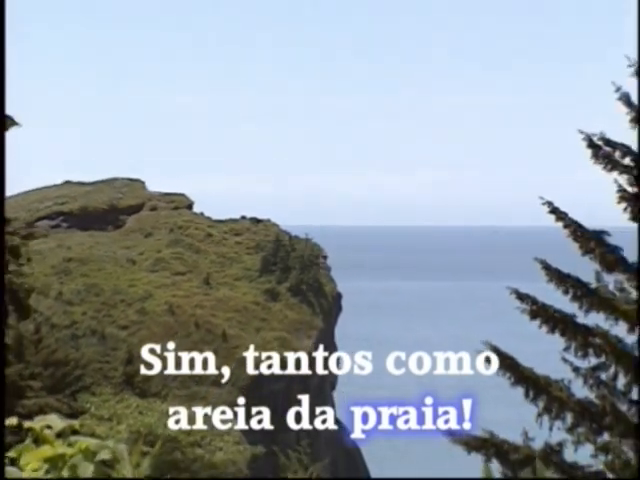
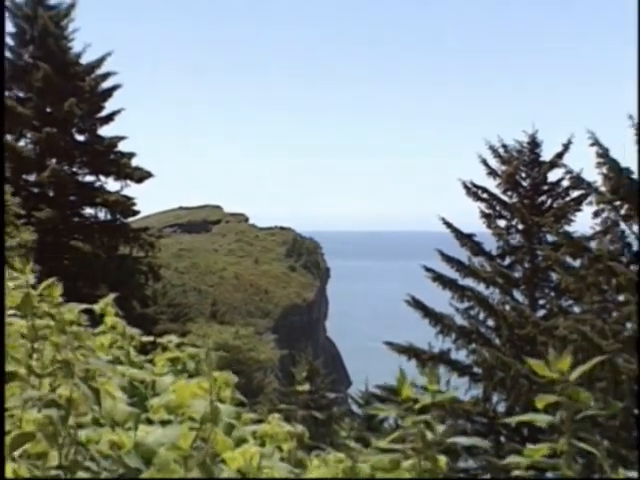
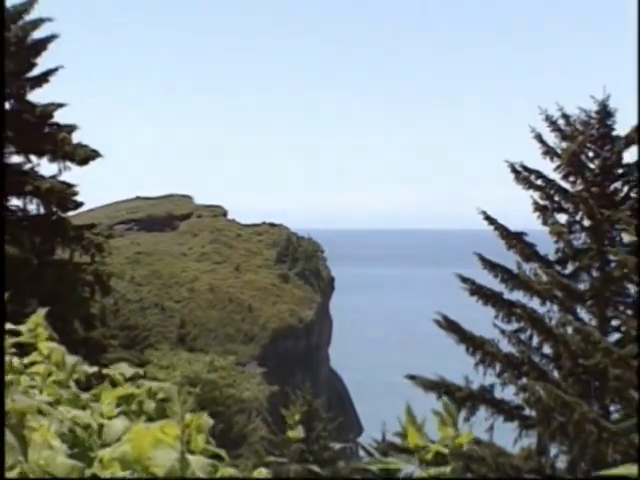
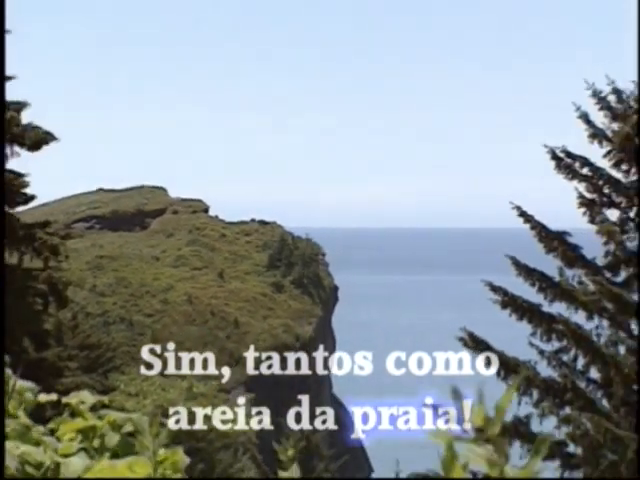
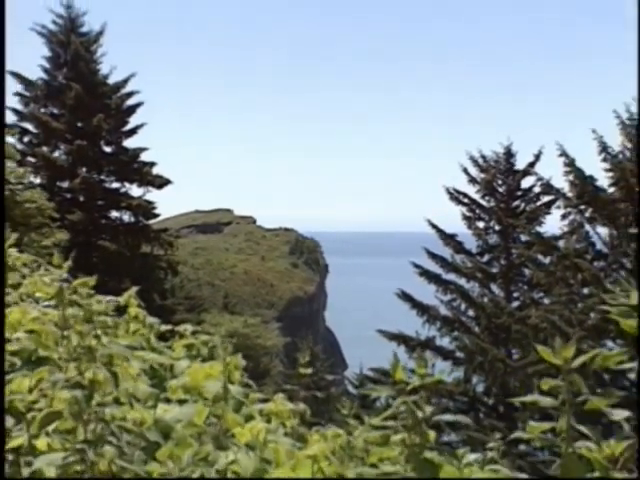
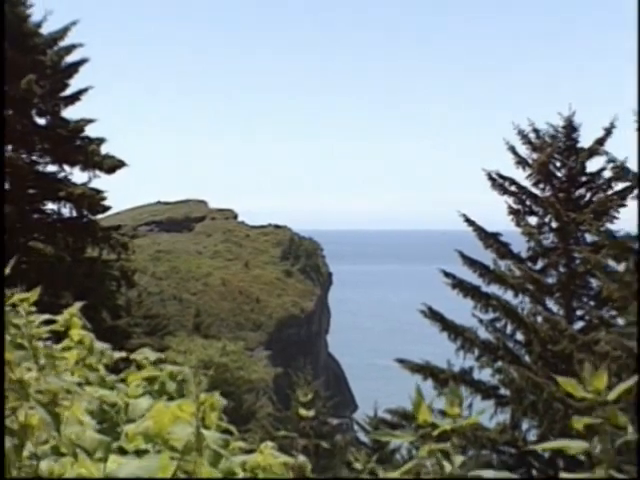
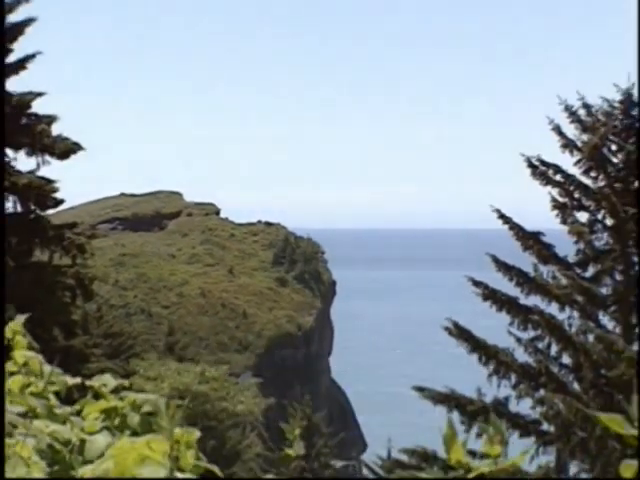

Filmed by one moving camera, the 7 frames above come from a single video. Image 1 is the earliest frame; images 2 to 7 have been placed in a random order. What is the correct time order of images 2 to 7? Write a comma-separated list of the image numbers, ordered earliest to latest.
4, 7, 3, 6, 2, 5
